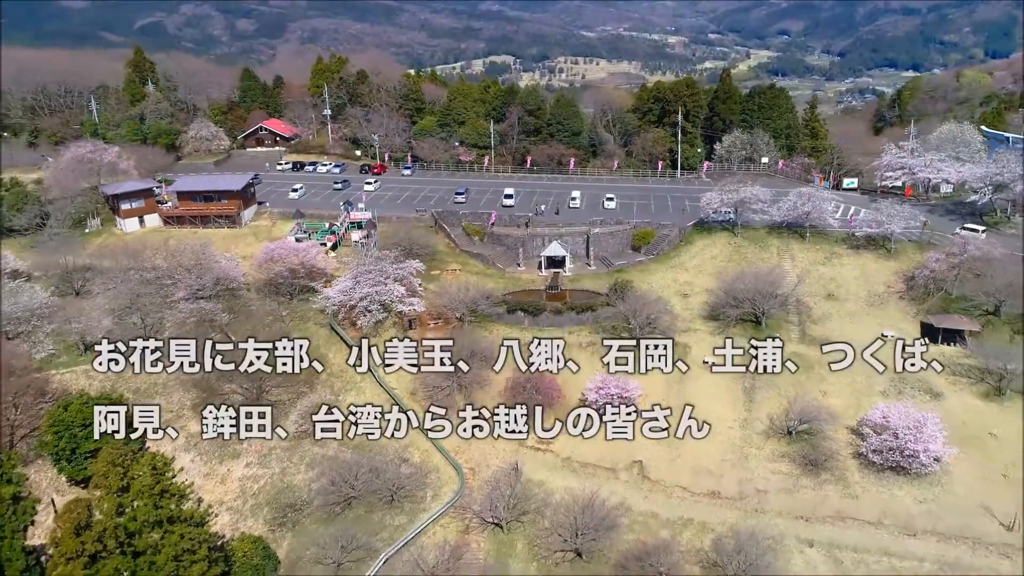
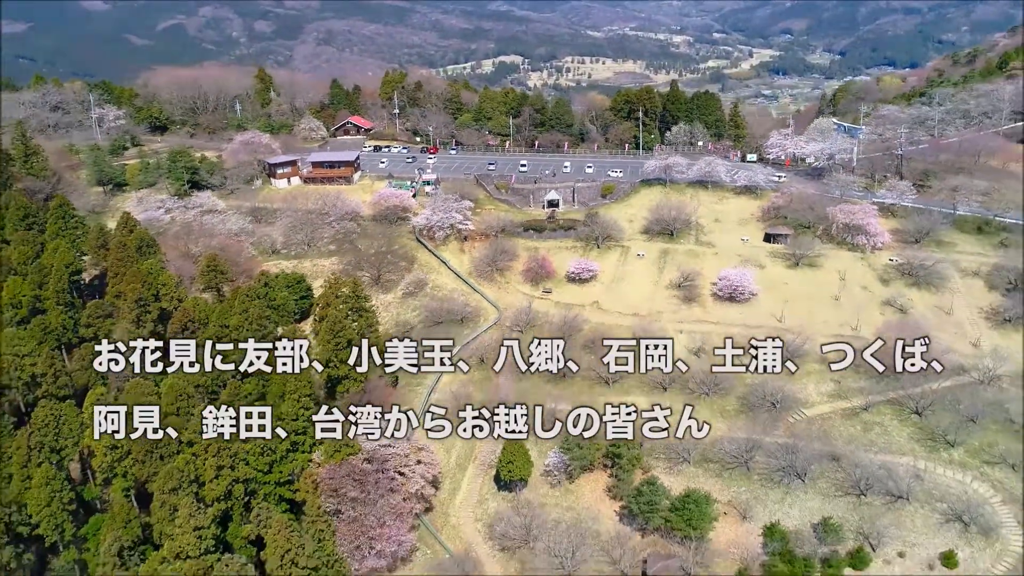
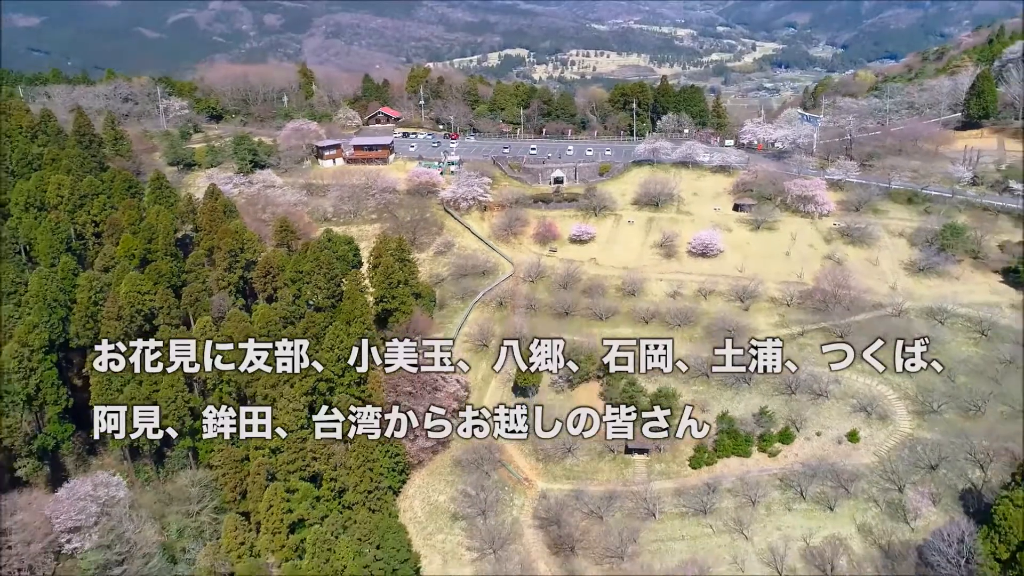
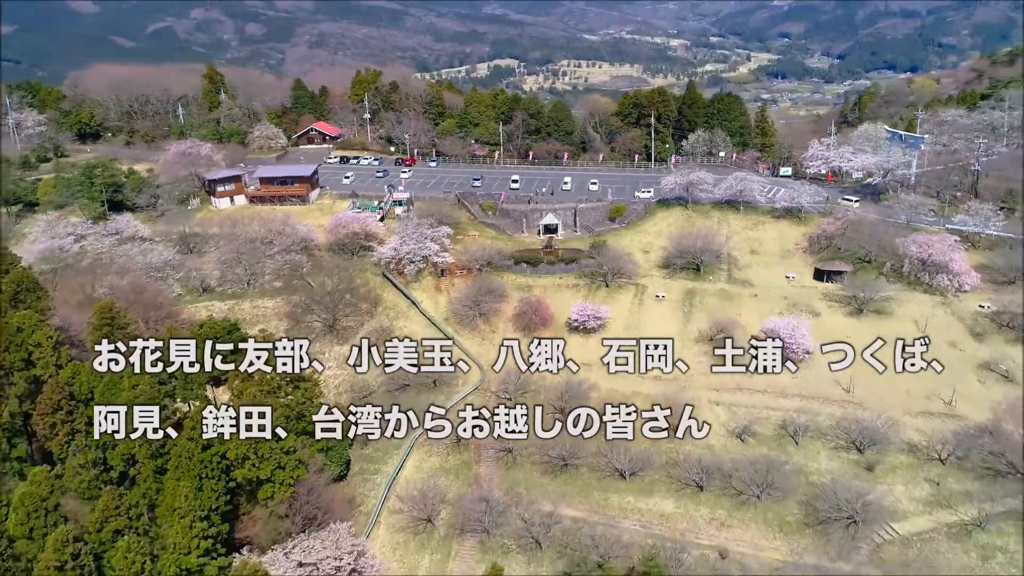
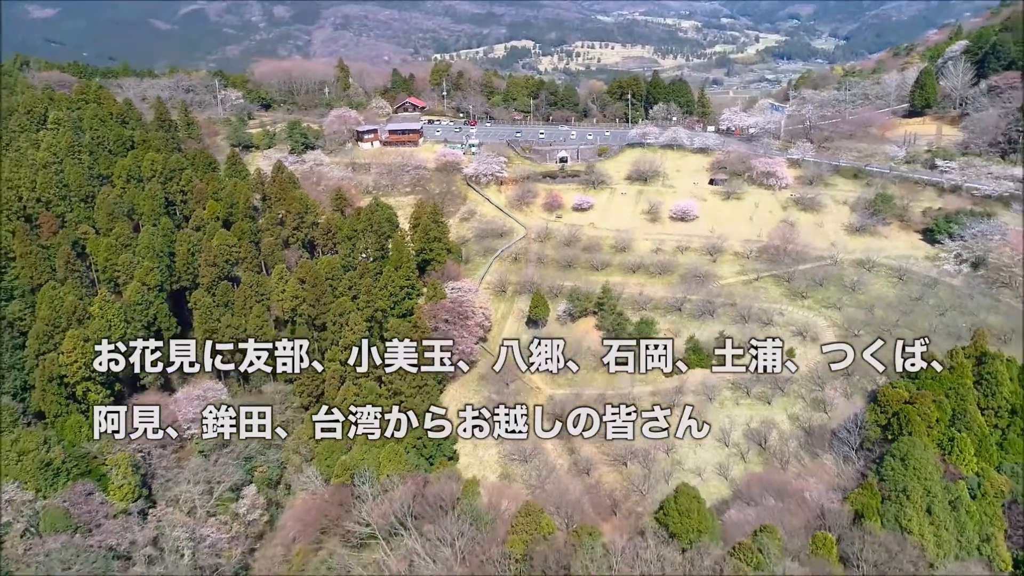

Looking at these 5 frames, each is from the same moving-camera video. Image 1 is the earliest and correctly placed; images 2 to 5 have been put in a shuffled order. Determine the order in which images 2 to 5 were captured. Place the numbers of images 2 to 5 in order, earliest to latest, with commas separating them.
4, 2, 3, 5
